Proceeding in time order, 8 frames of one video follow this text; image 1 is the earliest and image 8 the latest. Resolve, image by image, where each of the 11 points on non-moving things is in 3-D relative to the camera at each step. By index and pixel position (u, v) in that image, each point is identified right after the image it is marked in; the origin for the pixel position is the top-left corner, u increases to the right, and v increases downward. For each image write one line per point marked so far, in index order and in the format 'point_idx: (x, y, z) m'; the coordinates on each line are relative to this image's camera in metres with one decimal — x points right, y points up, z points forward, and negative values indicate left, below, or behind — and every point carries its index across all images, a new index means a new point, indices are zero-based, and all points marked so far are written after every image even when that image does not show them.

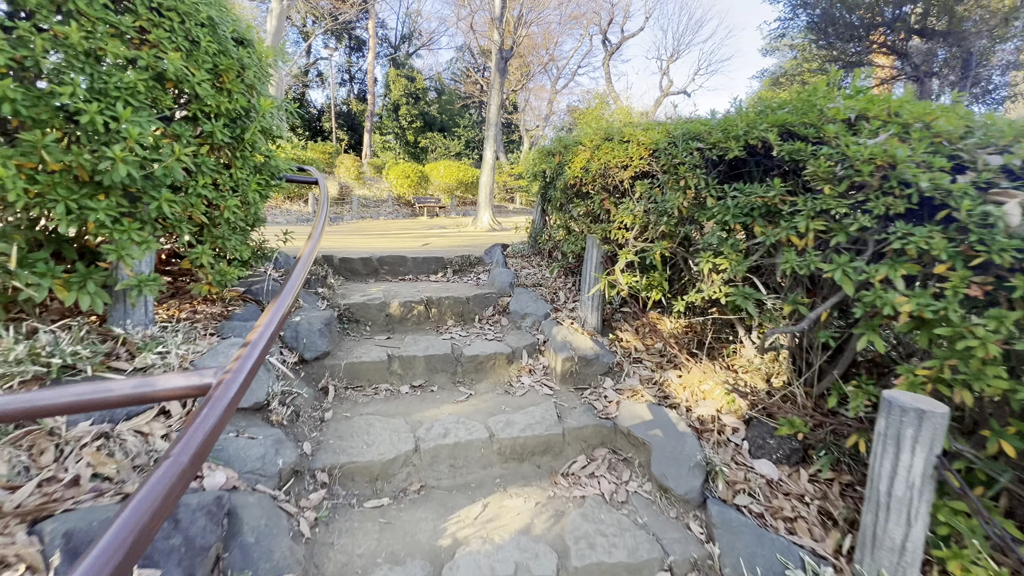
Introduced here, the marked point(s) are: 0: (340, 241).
0: (-2.9, +0.8, +7.5) m
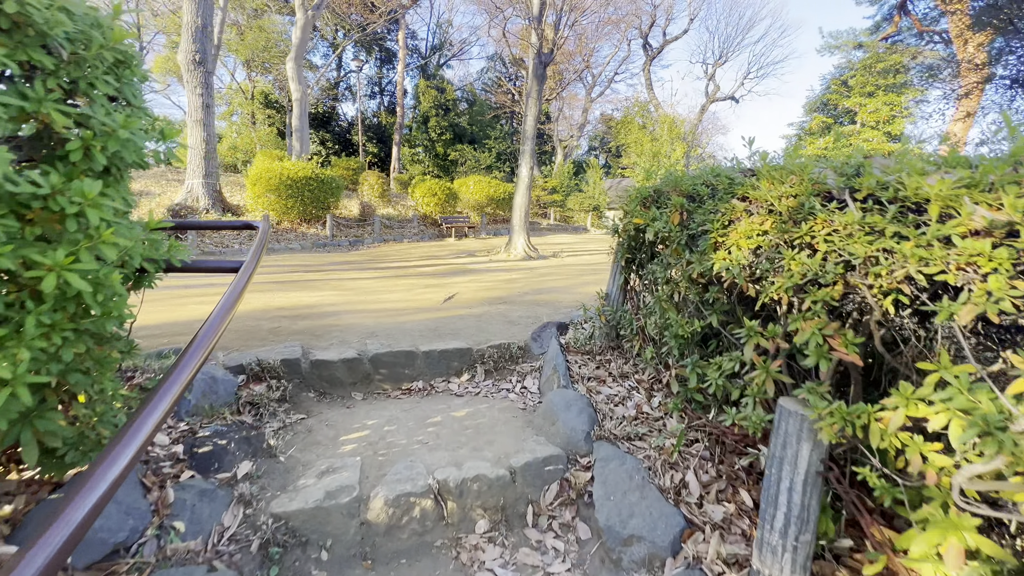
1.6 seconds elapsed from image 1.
0: (-2.3, 0.0, +6.0) m
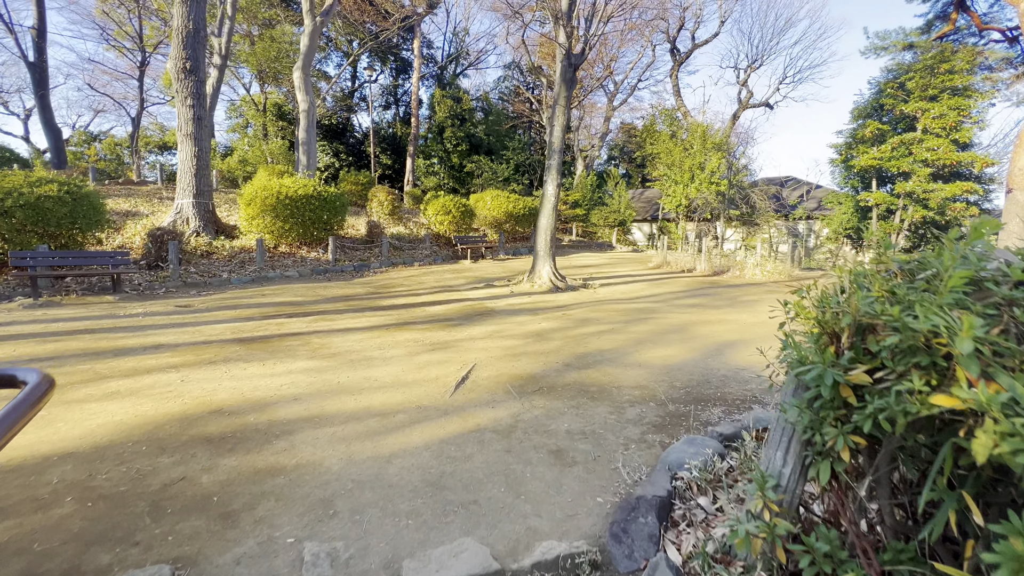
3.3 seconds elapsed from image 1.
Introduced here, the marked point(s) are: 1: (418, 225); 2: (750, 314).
0: (-1.9, -0.7, +4.6) m
1: (-3.3, +2.2, +15.7) m
2: (+4.0, -0.5, +7.4) m
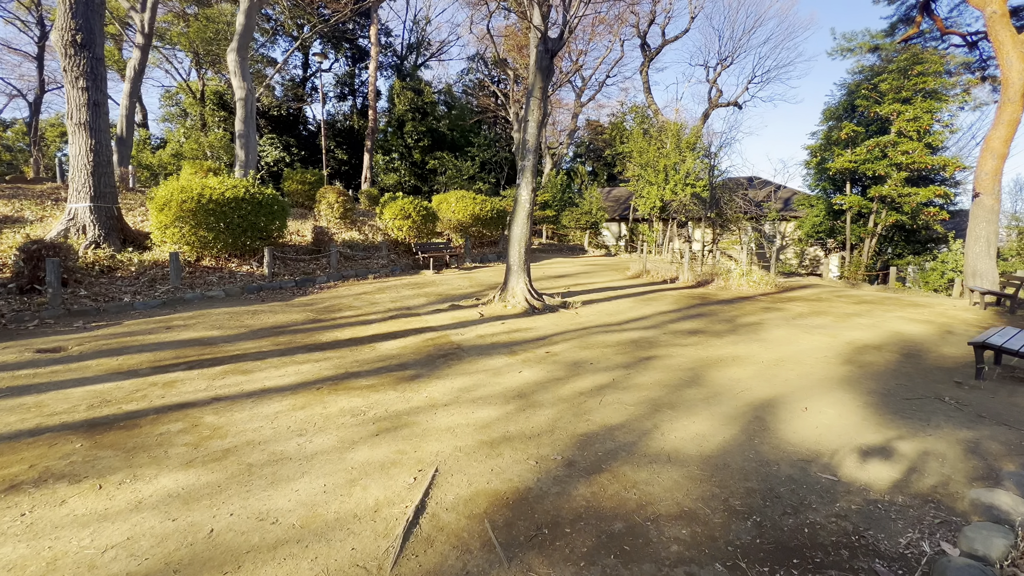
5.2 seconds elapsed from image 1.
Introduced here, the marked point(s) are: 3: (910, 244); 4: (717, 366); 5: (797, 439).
0: (-2.1, -1.1, +3.1) m
1: (-4.3, +1.8, +14.1) m
2: (+3.6, -0.8, +6.4) m
3: (+16.8, +1.9, +19.0) m
4: (+2.5, -0.9, +5.3) m
5: (+2.2, -1.2, +3.4) m
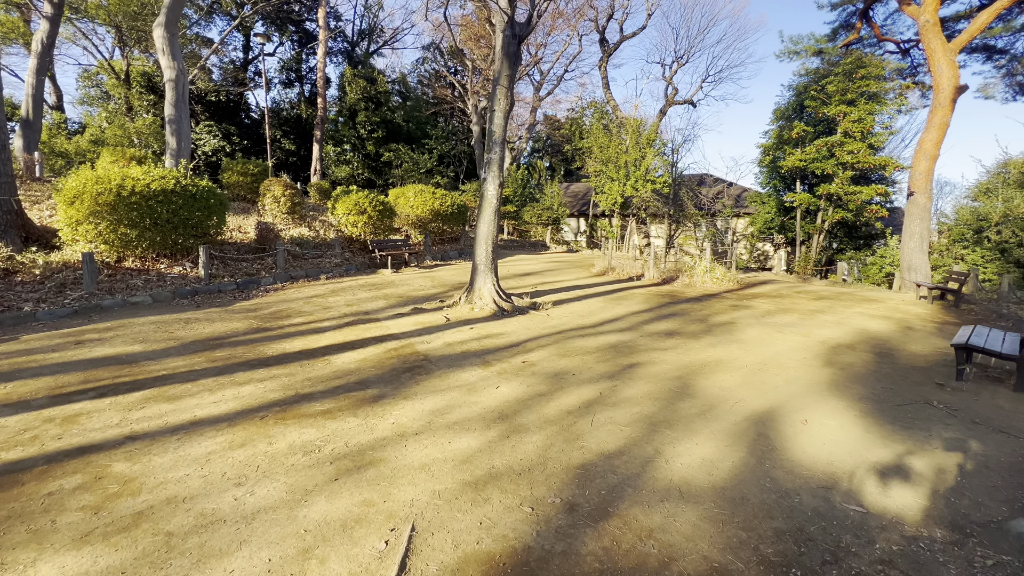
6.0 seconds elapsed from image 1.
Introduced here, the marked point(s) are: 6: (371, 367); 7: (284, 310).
0: (-2.1, -1.3, +2.4) m
1: (-5.4, +1.8, +13.1) m
2: (+3.2, -0.8, +6.2) m
3: (+15.2, +2.2, +20.0) m
4: (+2.2, -1.0, +5.1) m
5: (+2.1, -1.2, +3.2) m
6: (-1.6, -0.9, +5.0) m
7: (-3.9, -0.4, +7.7) m
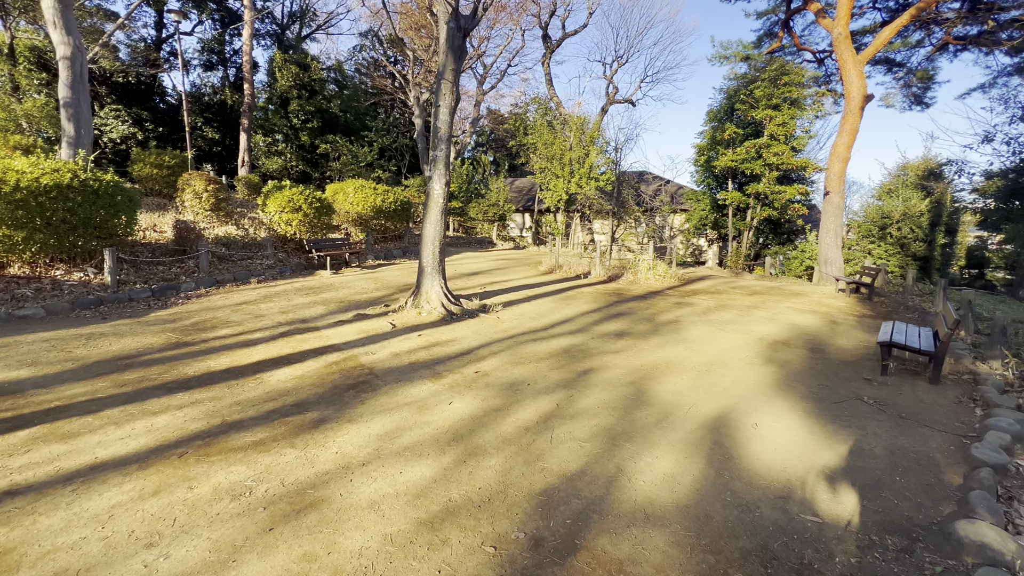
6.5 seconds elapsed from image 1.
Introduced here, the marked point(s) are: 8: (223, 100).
0: (-2.3, -1.4, +2.0) m
1: (-6.9, +1.7, +12.1) m
2: (+2.5, -0.9, +6.4) m
3: (+12.7, +2.5, +21.4) m
4: (+1.6, -1.0, +5.1) m
5: (+1.8, -1.3, +3.2) m
6: (-2.1, -1.0, +4.6) m
7: (-4.7, -0.5, +7.0) m
8: (-12.6, +8.2, +19.4) m
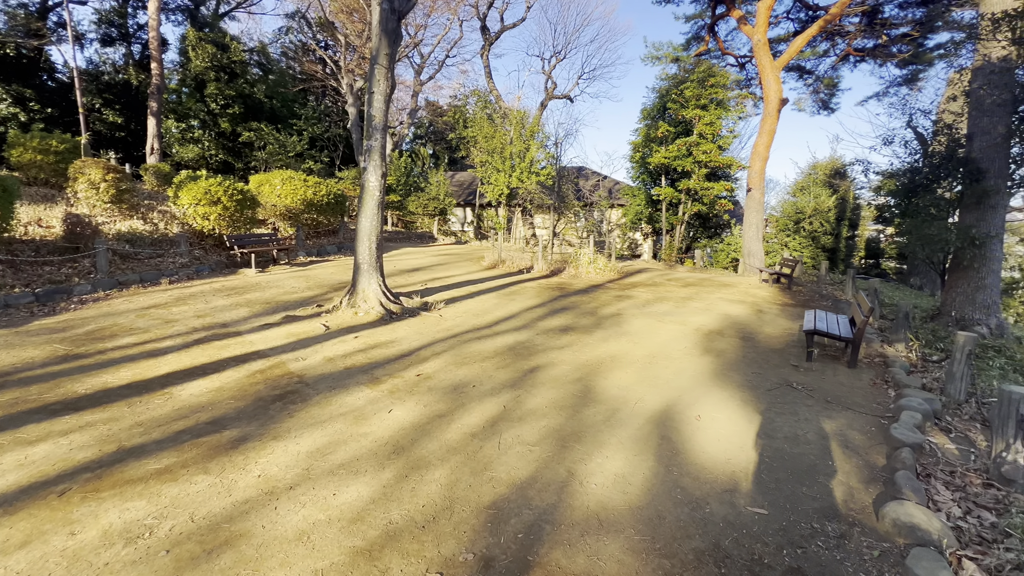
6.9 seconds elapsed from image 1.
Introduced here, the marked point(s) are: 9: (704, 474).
0: (-2.5, -1.5, +1.5) m
1: (-8.4, +1.7, +10.9) m
2: (+1.7, -0.8, +6.5) m
3: (+9.8, +2.9, +22.6) m
4: (+1.0, -1.0, +5.1) m
5: (+1.4, -1.2, +3.2) m
6: (-2.6, -1.0, +4.1) m
7: (-5.5, -0.5, +6.1) m
8: (-15.1, +8.1, +17.4) m
9: (+1.3, -1.3, +3.1) m
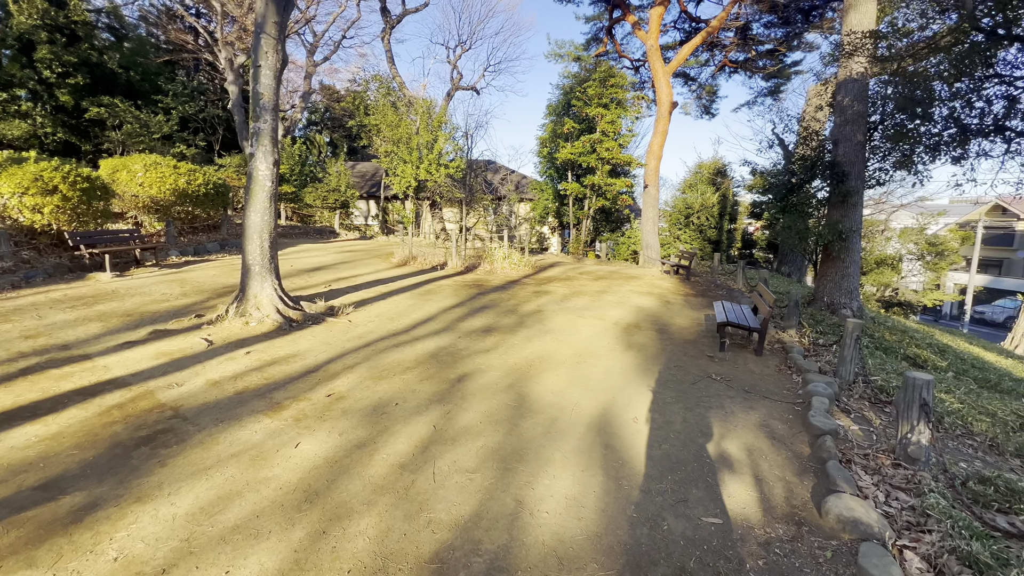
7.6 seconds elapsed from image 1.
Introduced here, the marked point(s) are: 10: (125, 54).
0: (-2.5, -1.6, +0.6) m
1: (-10.3, +1.5, +8.6) m
2: (+0.6, -0.7, +6.3) m
3: (+5.2, +3.4, +23.7) m
4: (+0.2, -1.0, +4.8) m
5: (+1.0, -1.3, +3.1) m
6: (-3.1, -1.1, +3.2) m
7: (-6.4, -0.7, +4.5) m
8: (-18.2, +7.8, +13.5) m
9: (+0.9, -1.3, +3.0) m
10: (-13.7, +8.3, +15.7) m
